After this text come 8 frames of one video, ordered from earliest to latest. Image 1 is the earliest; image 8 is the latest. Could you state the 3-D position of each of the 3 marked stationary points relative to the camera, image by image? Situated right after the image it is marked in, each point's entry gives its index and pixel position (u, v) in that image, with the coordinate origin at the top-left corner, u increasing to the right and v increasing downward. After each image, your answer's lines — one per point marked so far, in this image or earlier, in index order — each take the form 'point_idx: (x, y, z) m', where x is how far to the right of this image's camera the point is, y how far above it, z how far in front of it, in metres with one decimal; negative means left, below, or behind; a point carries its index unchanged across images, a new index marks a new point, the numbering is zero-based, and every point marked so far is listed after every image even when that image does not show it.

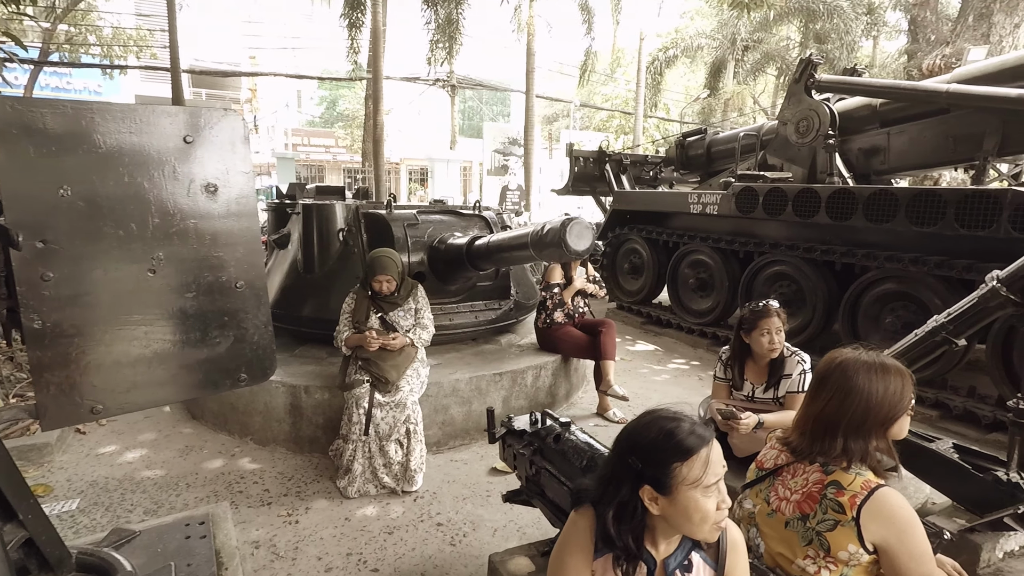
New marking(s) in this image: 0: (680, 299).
0: (+1.9, -0.1, +6.9) m
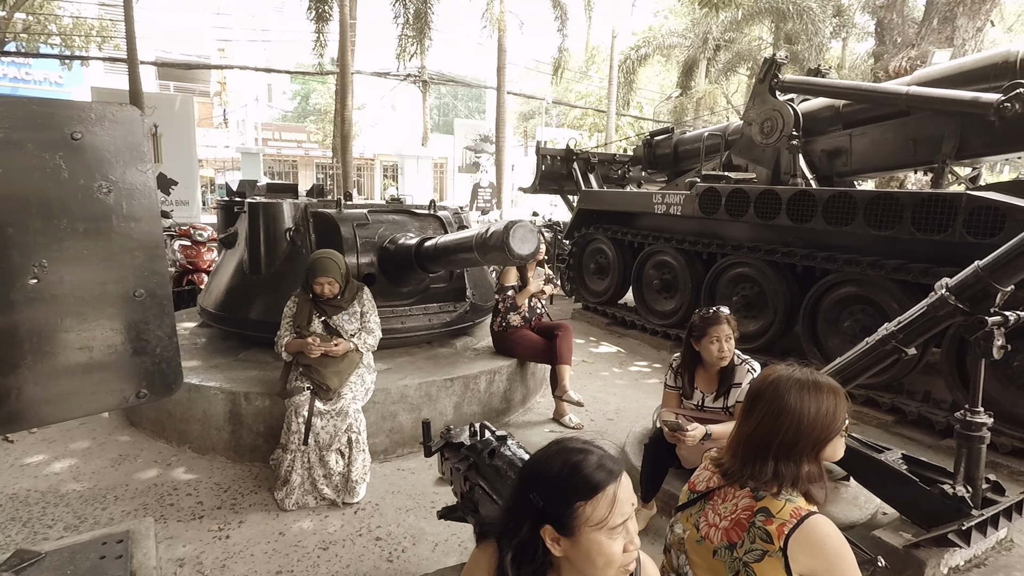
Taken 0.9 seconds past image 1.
0: (+1.5, -0.1, +6.9) m
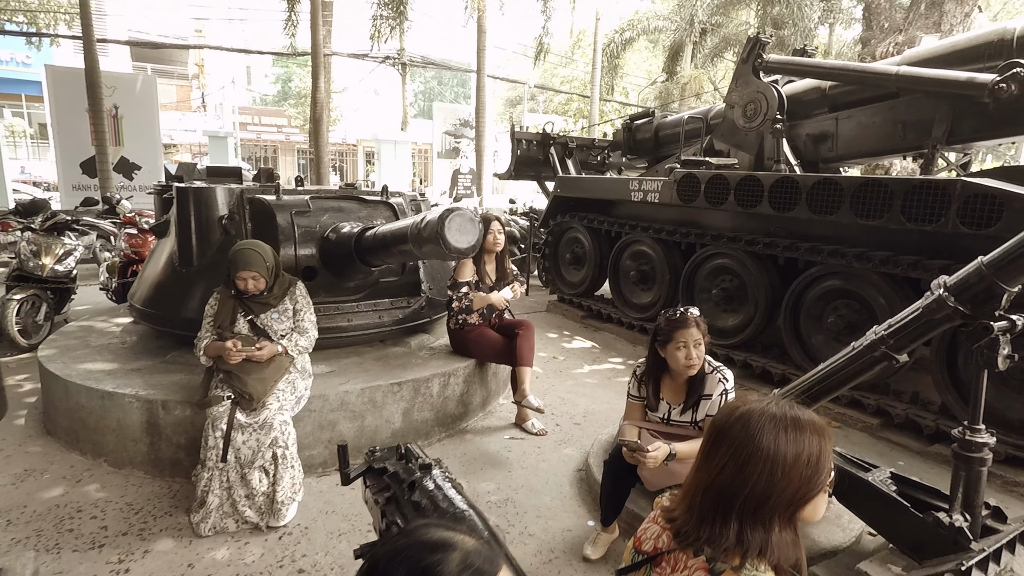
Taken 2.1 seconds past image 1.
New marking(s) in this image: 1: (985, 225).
0: (+1.2, 0.0, +6.5) m
1: (+2.7, +0.4, +3.5) m
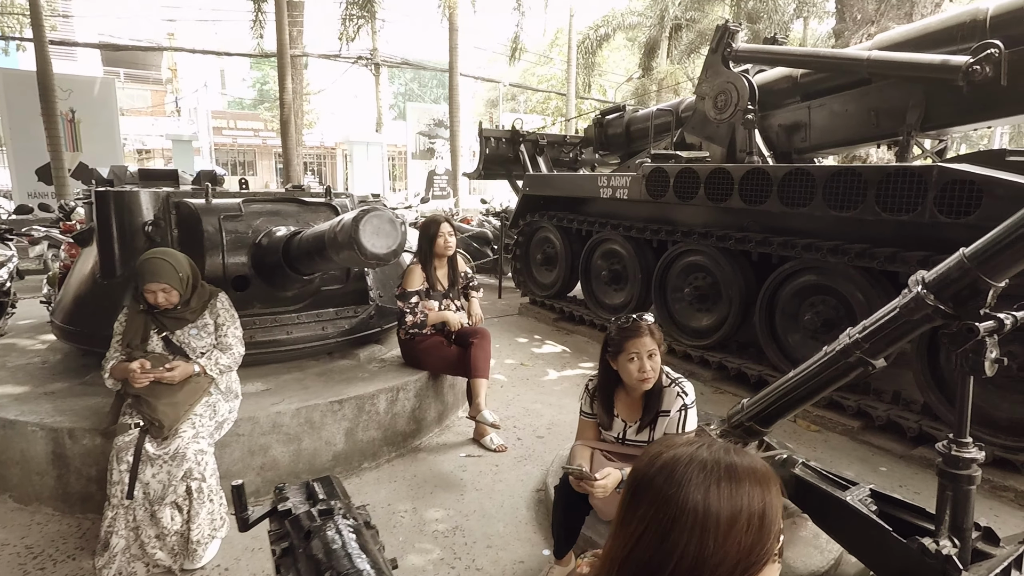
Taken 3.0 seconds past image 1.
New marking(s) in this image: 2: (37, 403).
0: (+0.8, 0.0, +6.3) m
1: (+2.5, +0.4, +3.3) m
2: (-2.4, -0.6, +3.1) m
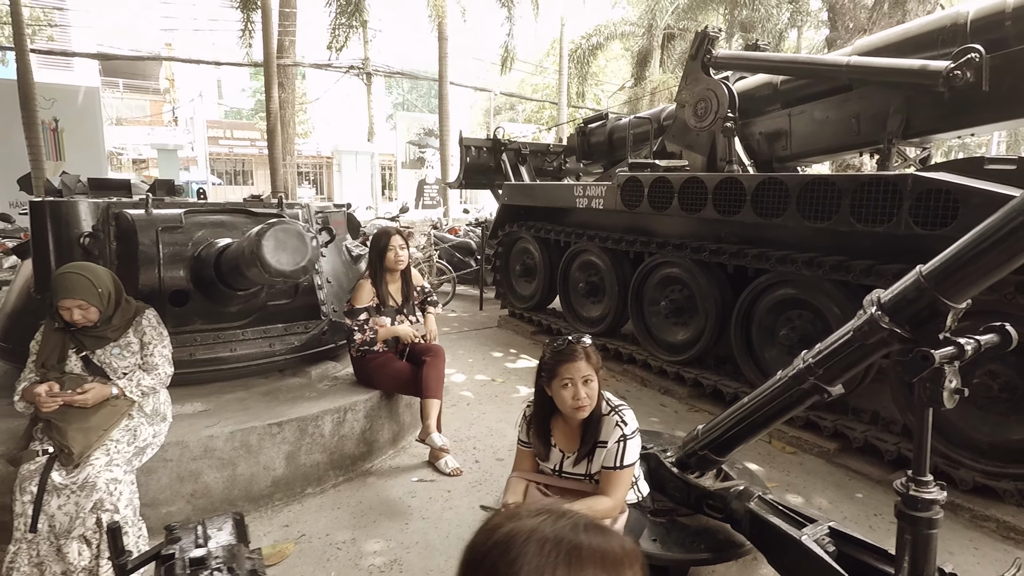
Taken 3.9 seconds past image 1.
0: (+0.6, -0.2, +6.1) m
1: (+2.2, +0.3, +3.2) m
2: (-2.6, -0.7, +2.9) m
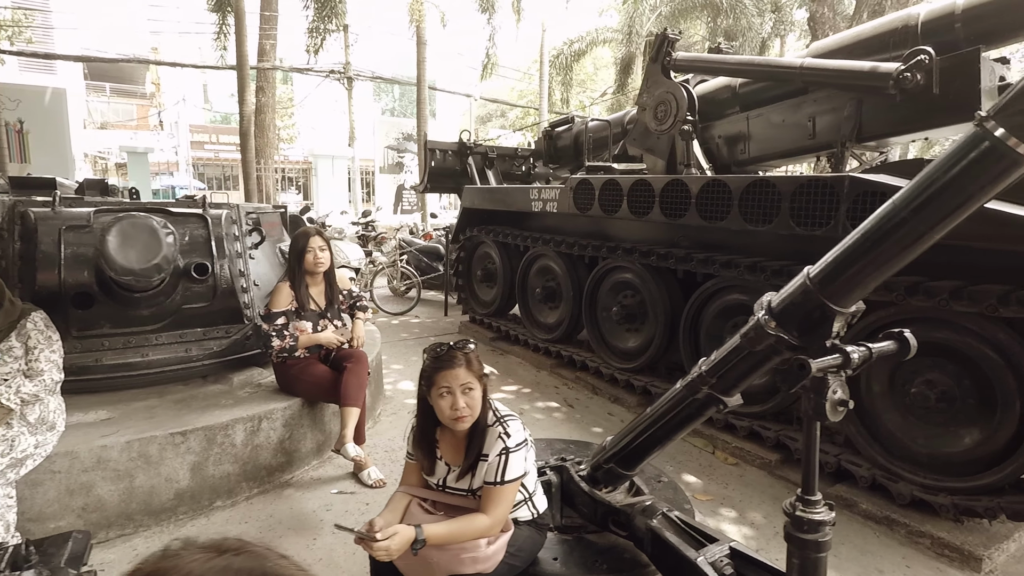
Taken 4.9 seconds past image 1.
0: (+0.2, -0.2, +6.0) m
1: (+1.8, +0.3, +3.0) m
2: (-3.0, -0.7, +2.7) m
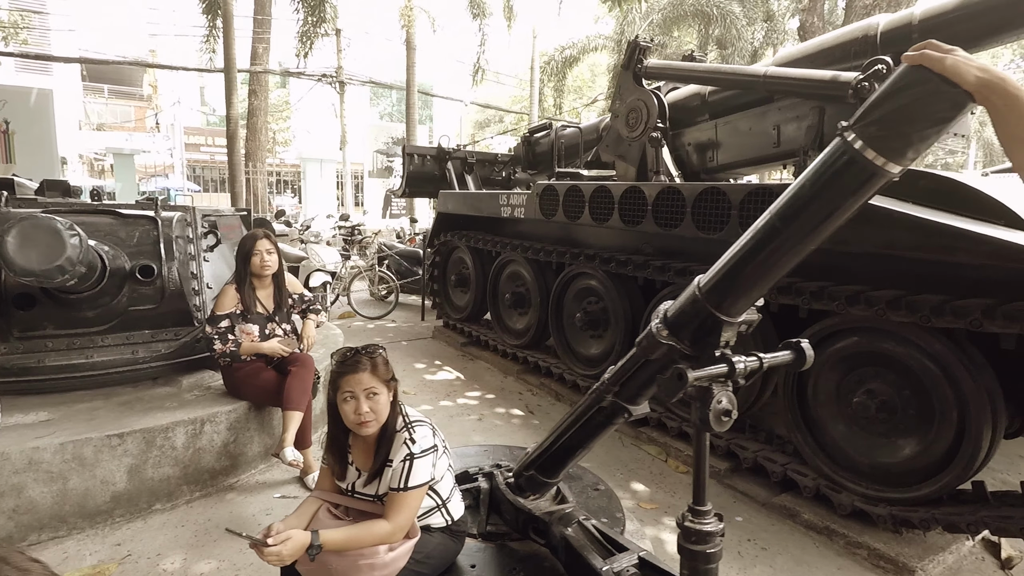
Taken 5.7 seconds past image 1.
0: (-0.1, -0.3, +6.0) m
1: (+1.5, +0.3, +3.0) m
2: (-3.3, -0.6, +2.7) m
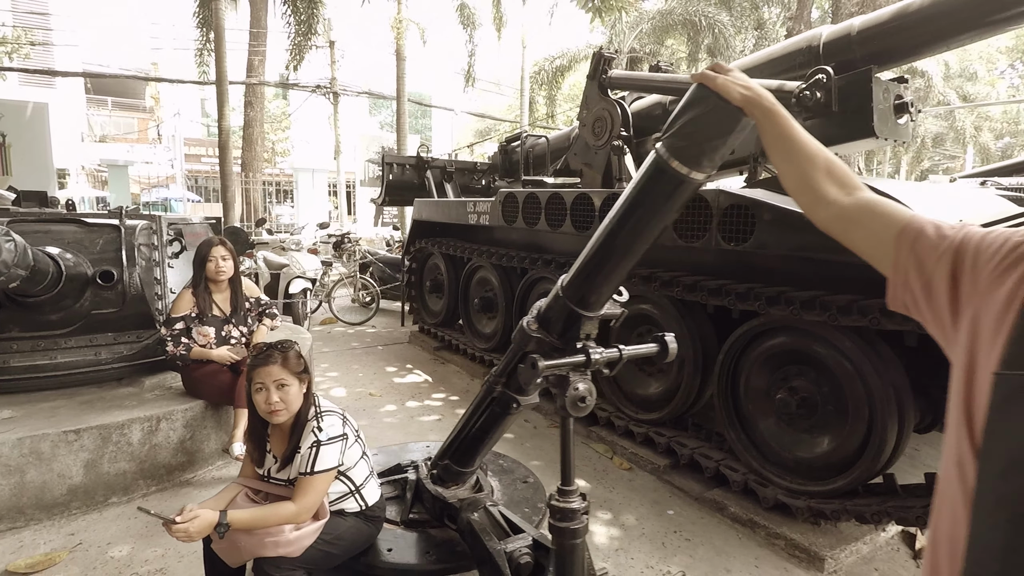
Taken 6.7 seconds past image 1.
0: (-0.4, -0.3, +6.1) m
1: (+1.2, +0.2, +3.2) m
2: (-3.6, -0.7, +2.9) m
